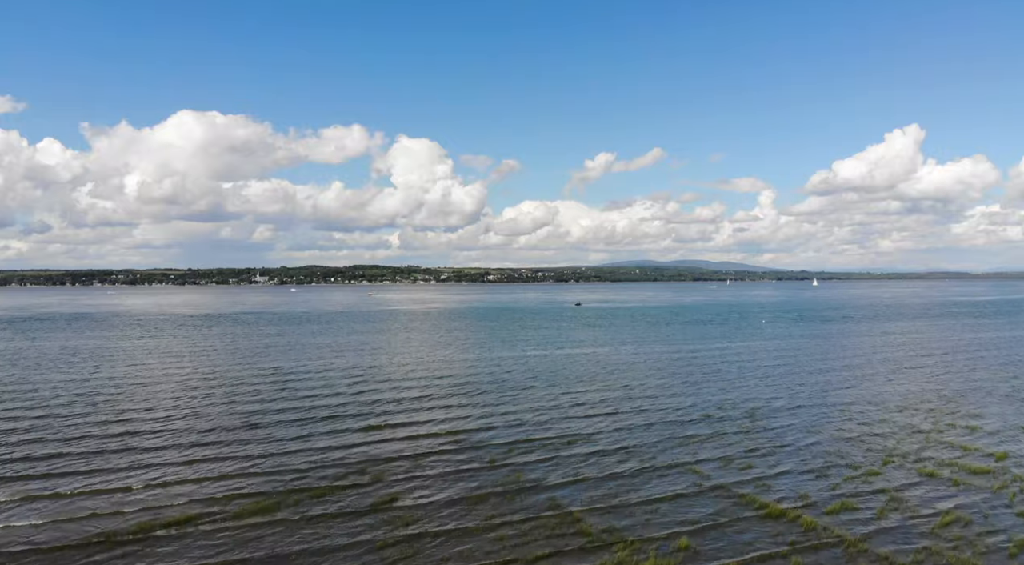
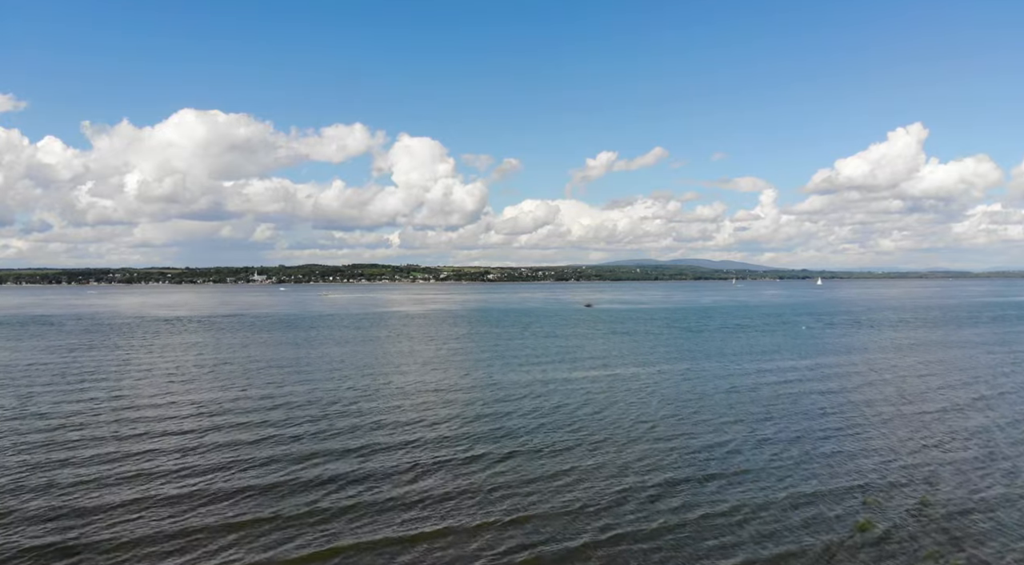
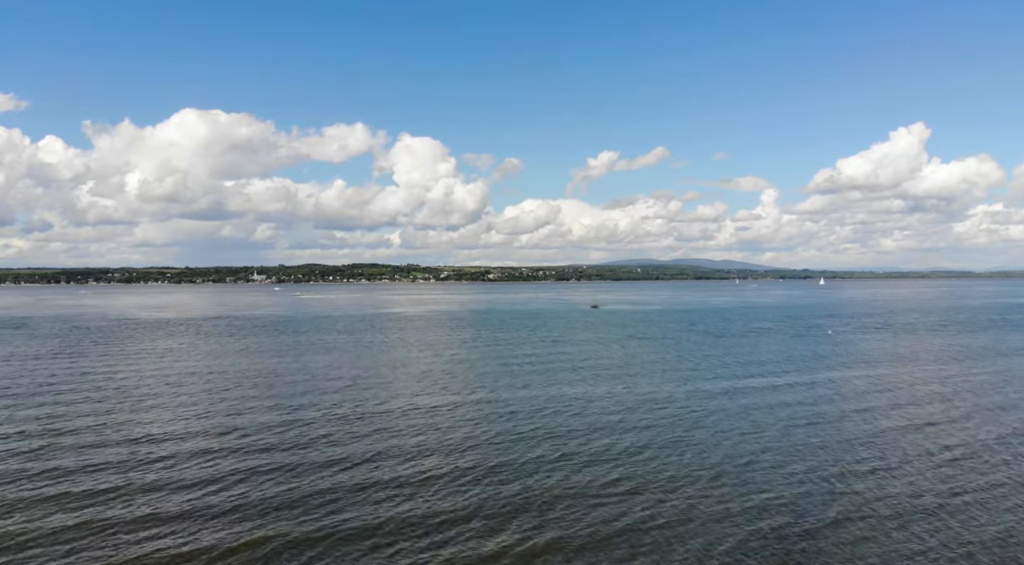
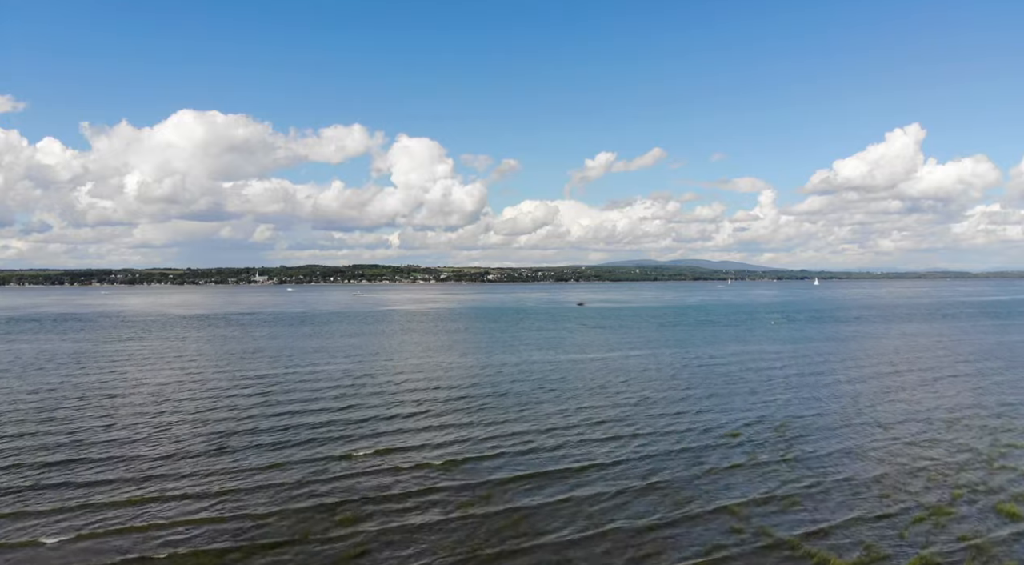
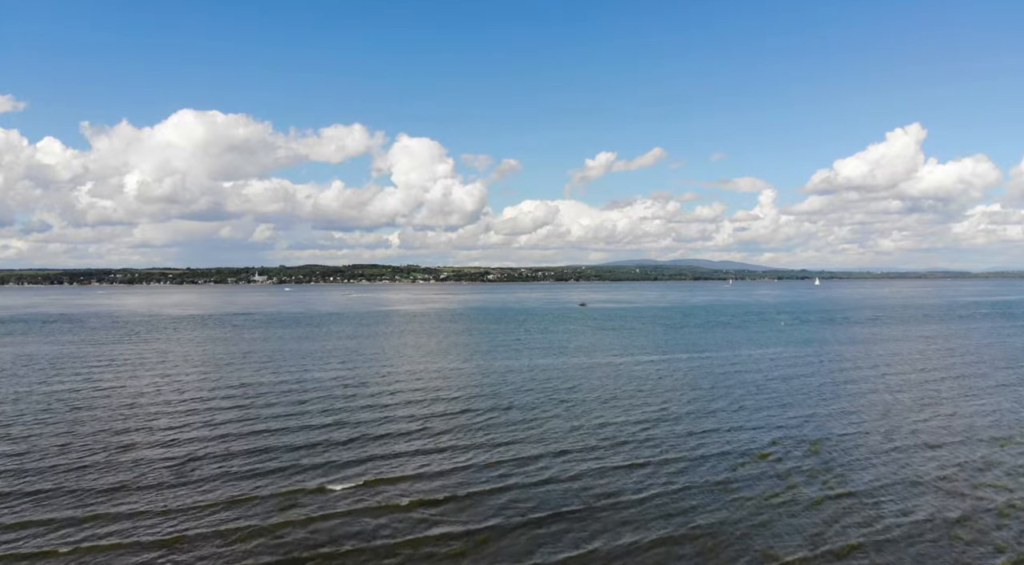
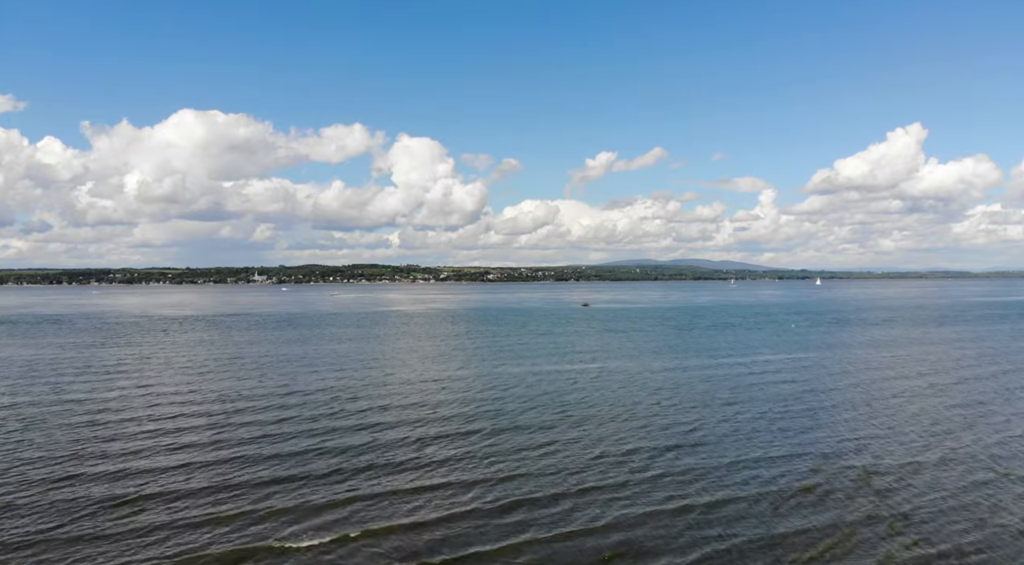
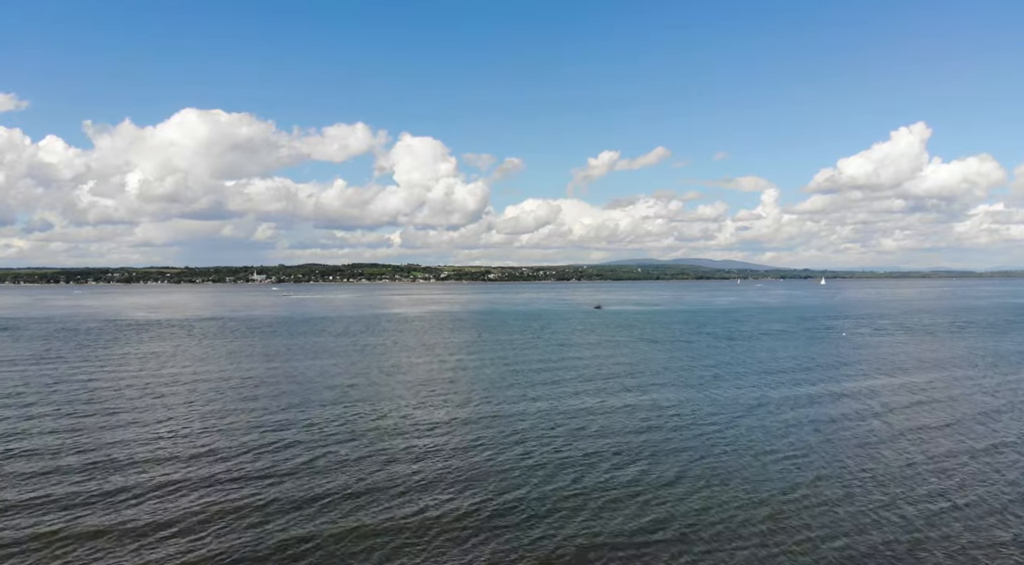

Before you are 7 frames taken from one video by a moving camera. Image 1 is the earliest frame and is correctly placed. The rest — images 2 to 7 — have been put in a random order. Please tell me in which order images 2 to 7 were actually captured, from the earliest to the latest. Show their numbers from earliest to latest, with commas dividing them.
4, 5, 6, 2, 3, 7
